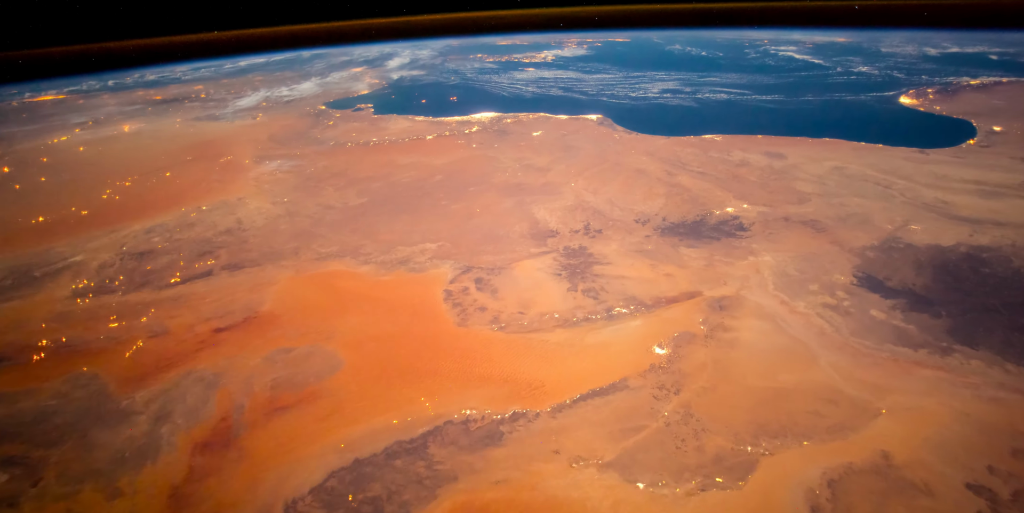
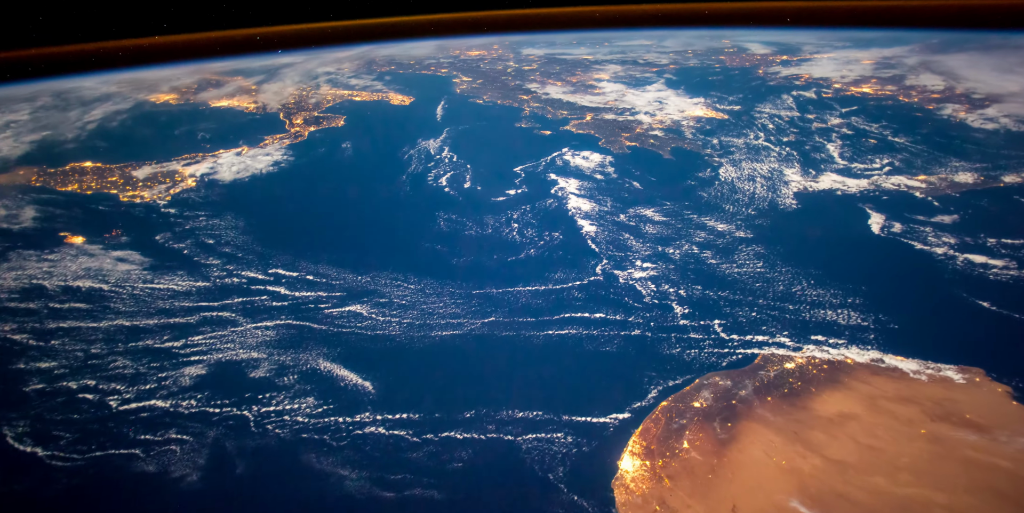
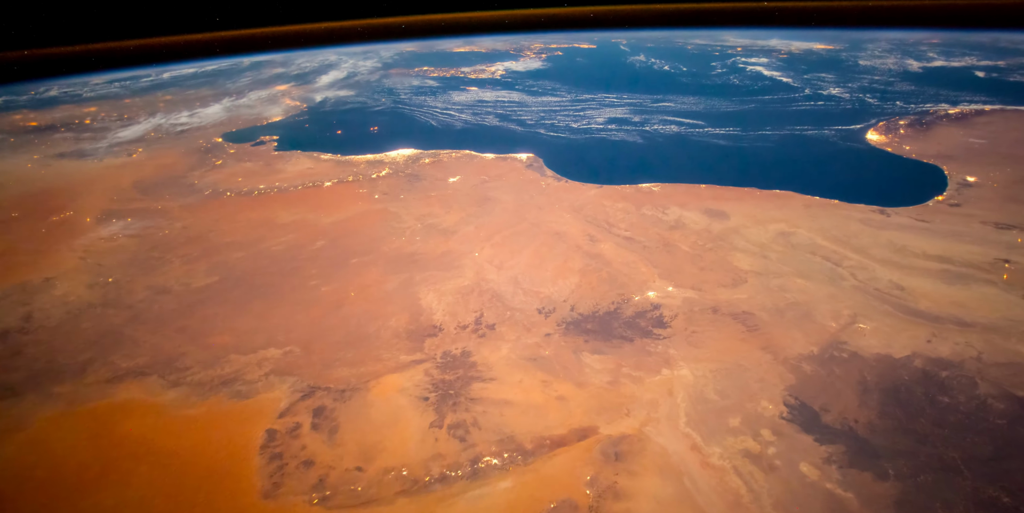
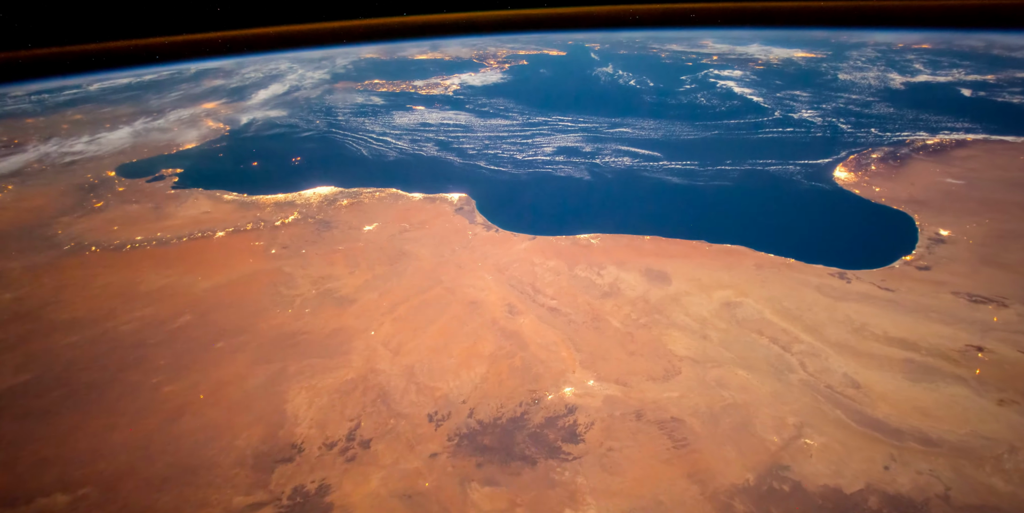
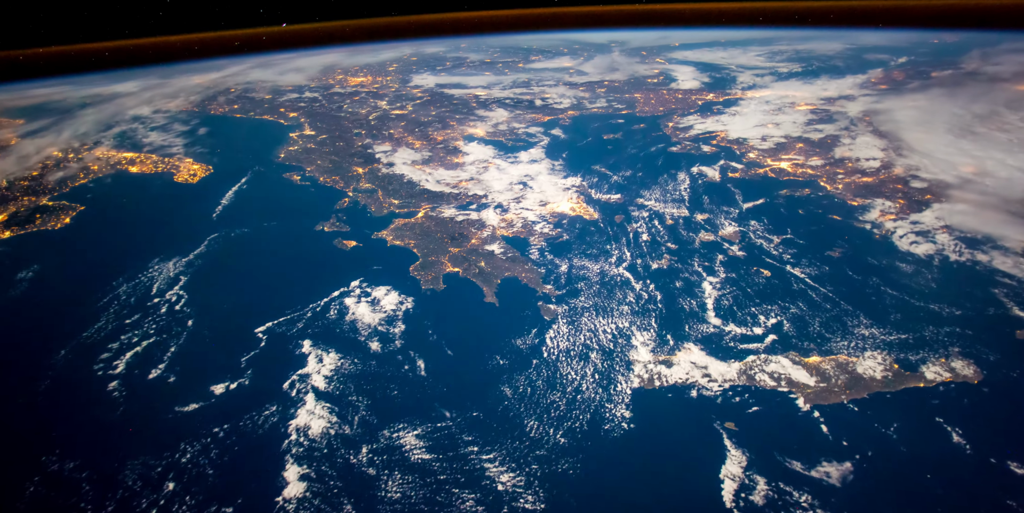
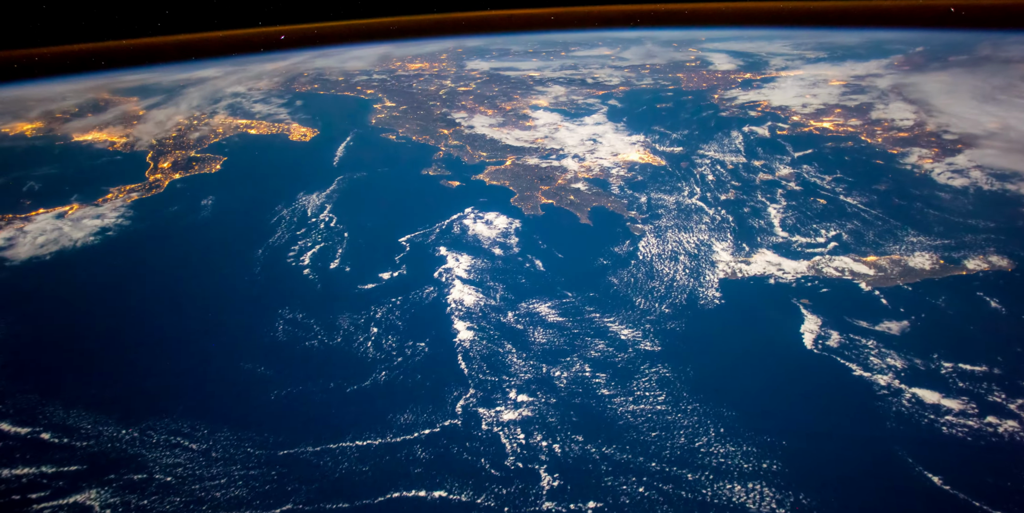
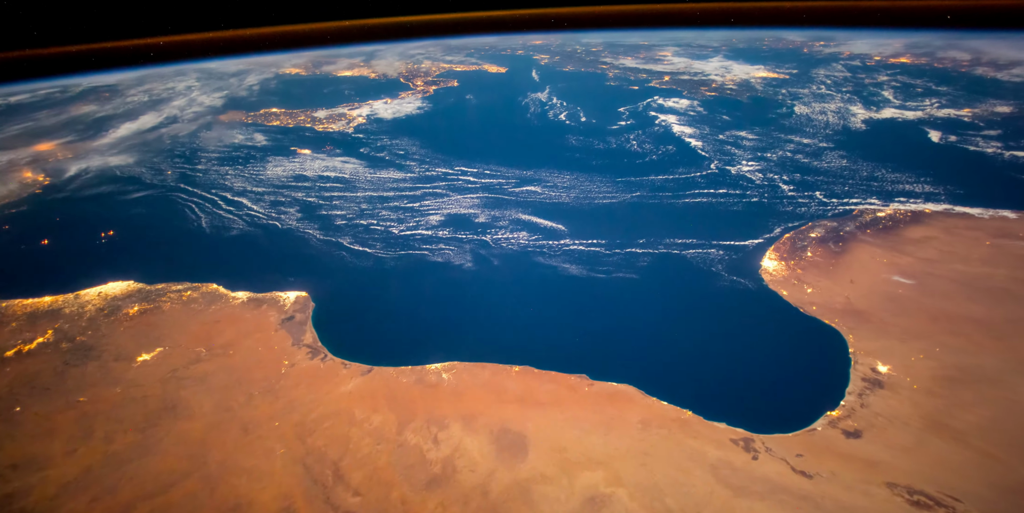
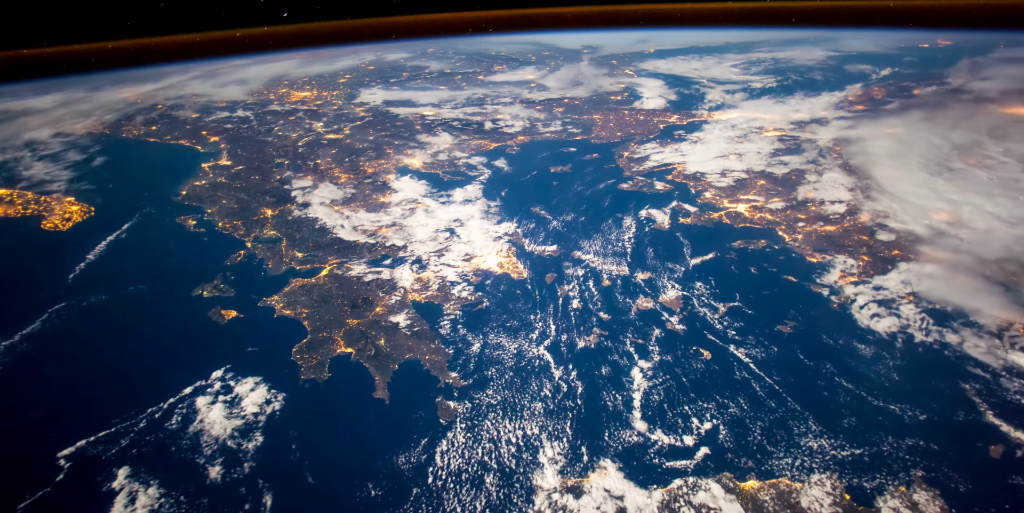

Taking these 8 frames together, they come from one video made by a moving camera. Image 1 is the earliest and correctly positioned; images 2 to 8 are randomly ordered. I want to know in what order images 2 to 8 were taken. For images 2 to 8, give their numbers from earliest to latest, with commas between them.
3, 4, 7, 2, 6, 5, 8
